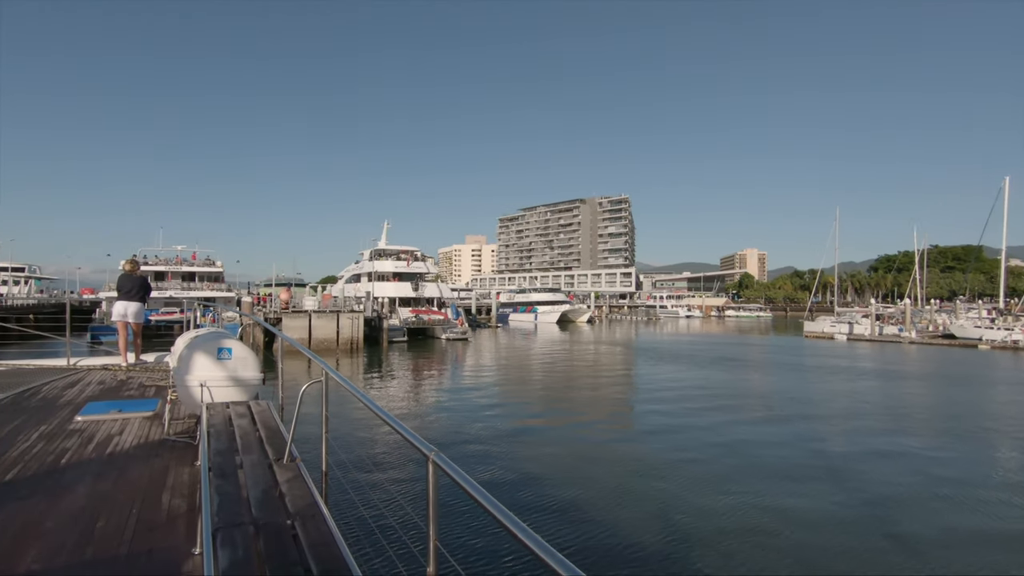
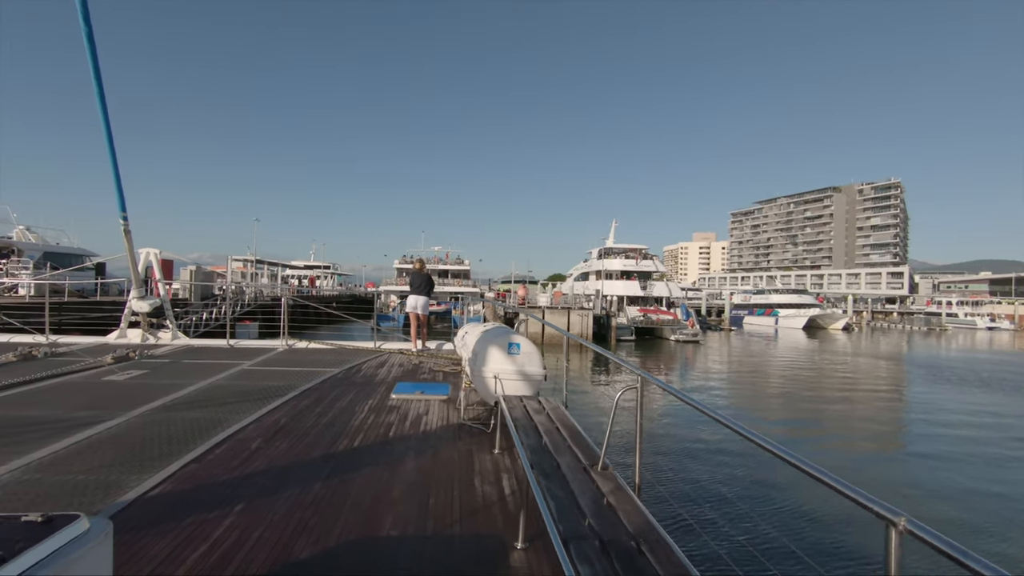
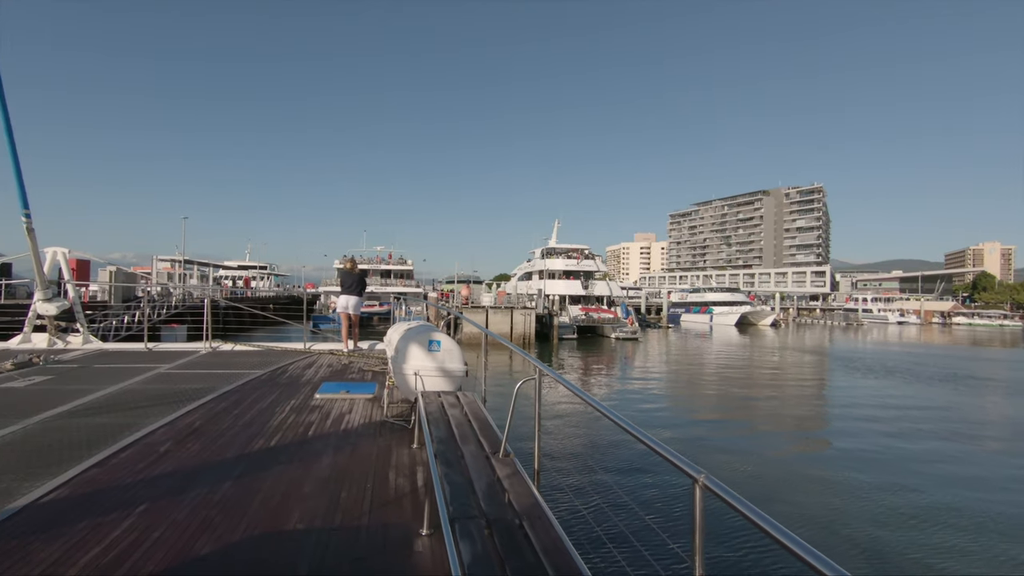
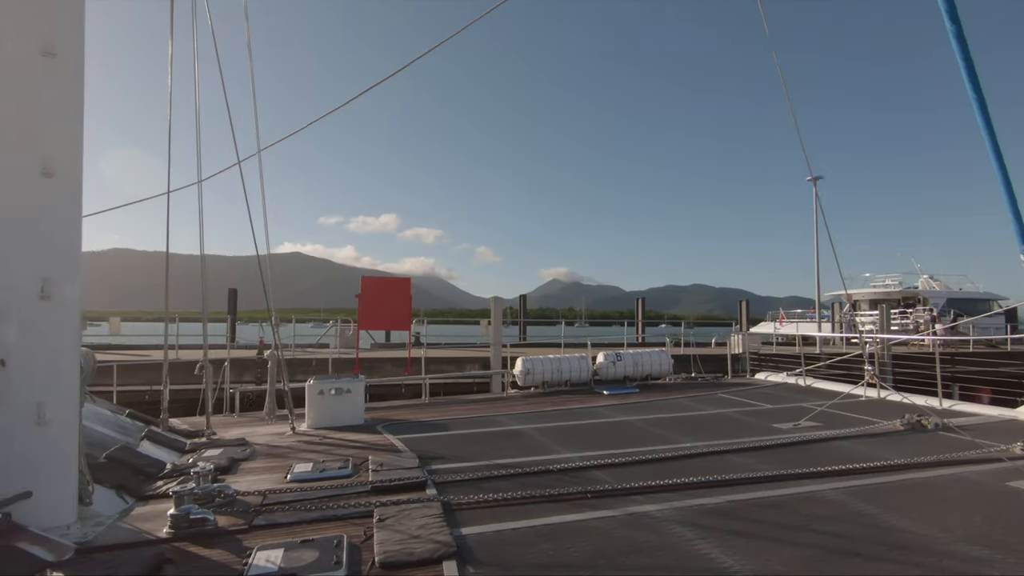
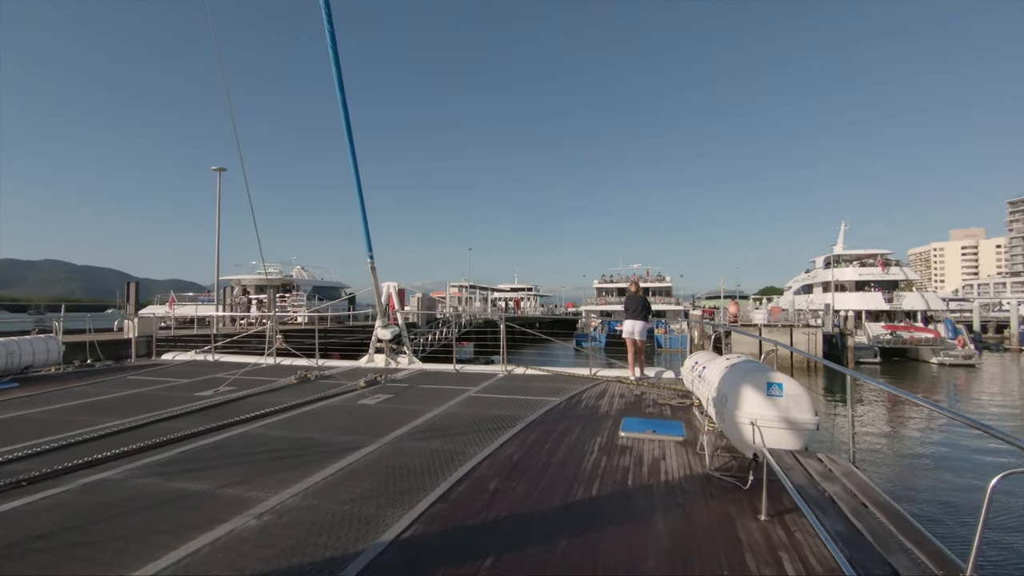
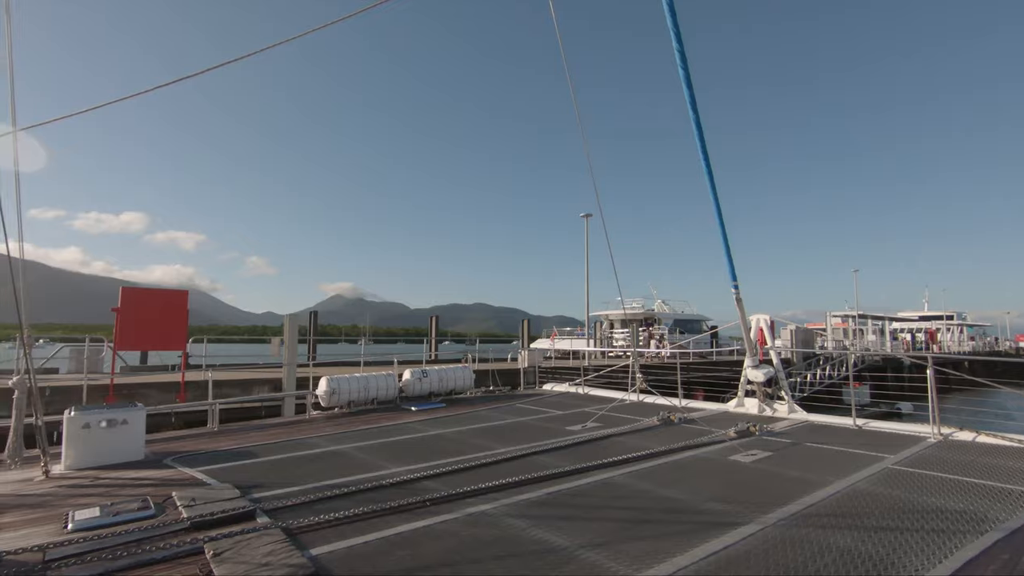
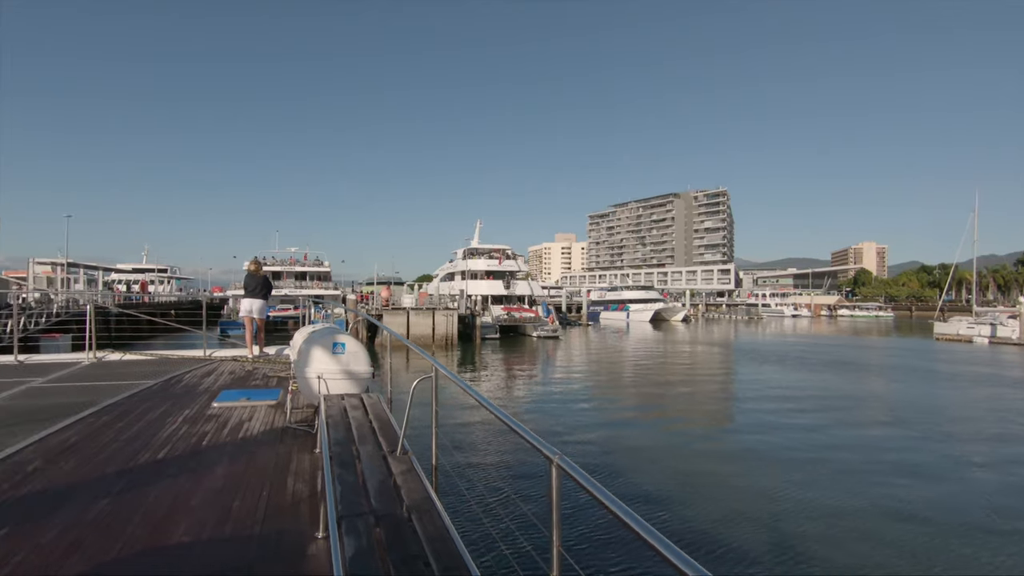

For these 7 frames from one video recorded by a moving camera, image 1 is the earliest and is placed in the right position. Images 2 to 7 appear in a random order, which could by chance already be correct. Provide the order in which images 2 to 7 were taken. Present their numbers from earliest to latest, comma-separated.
7, 3, 2, 5, 6, 4
